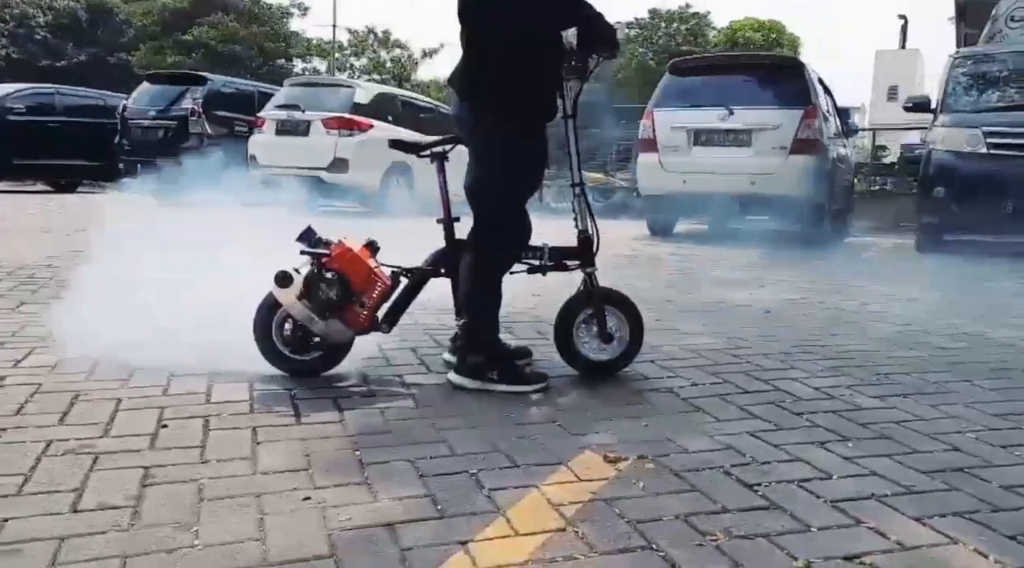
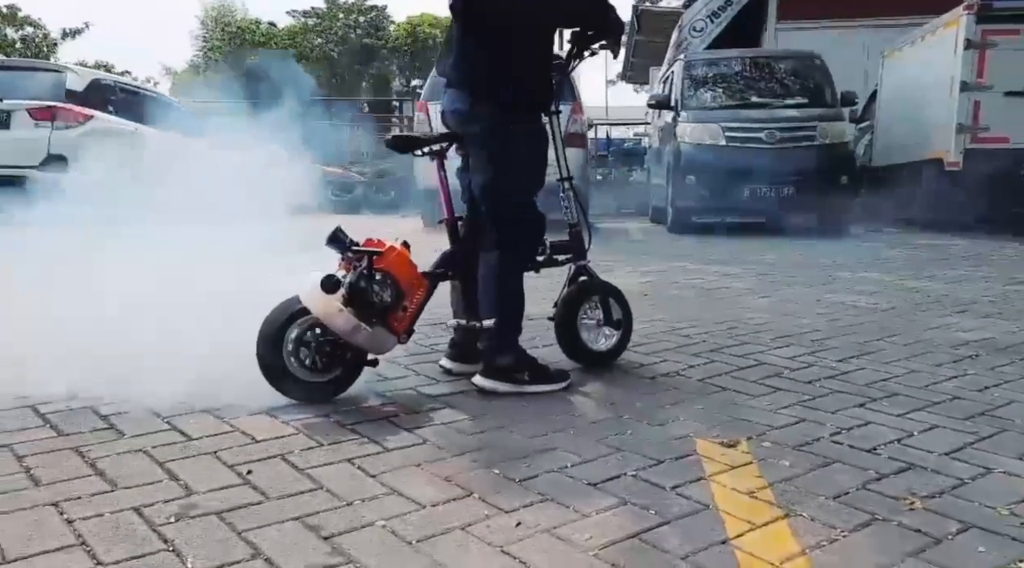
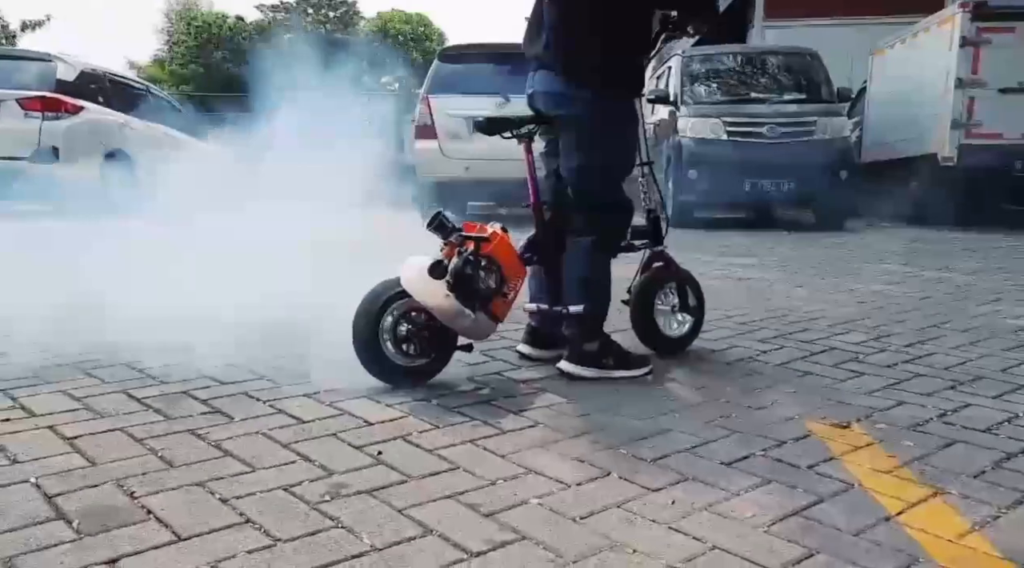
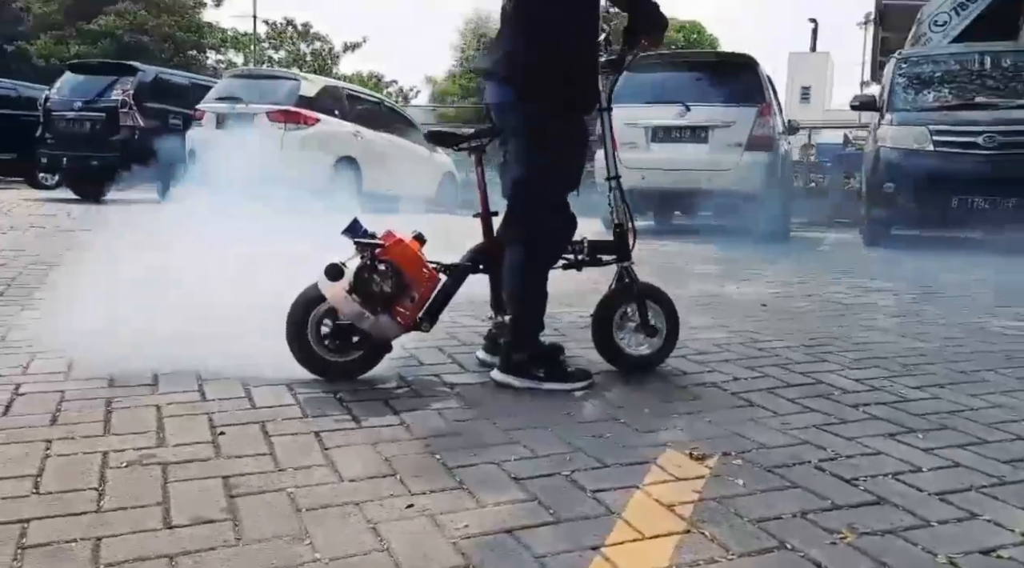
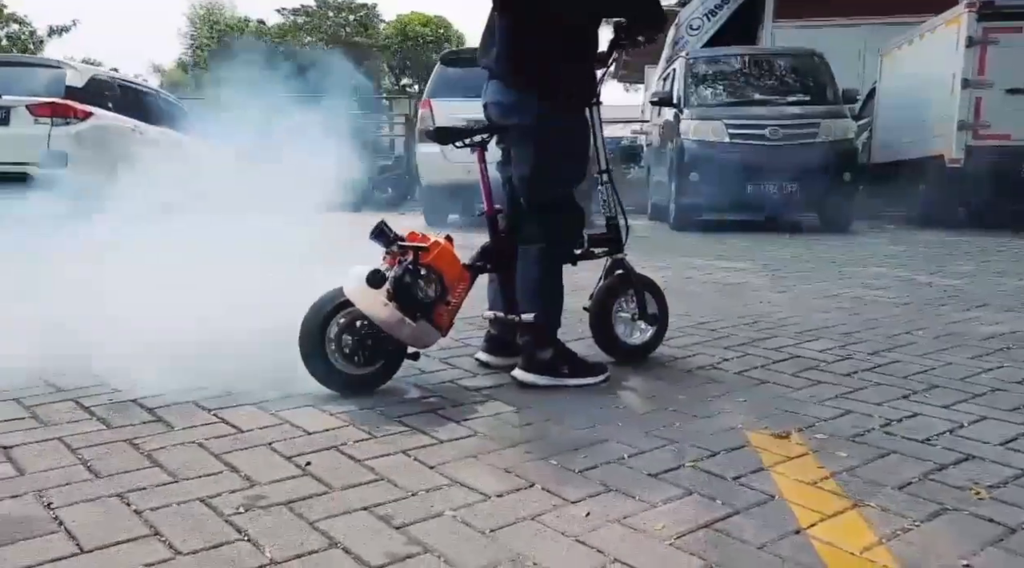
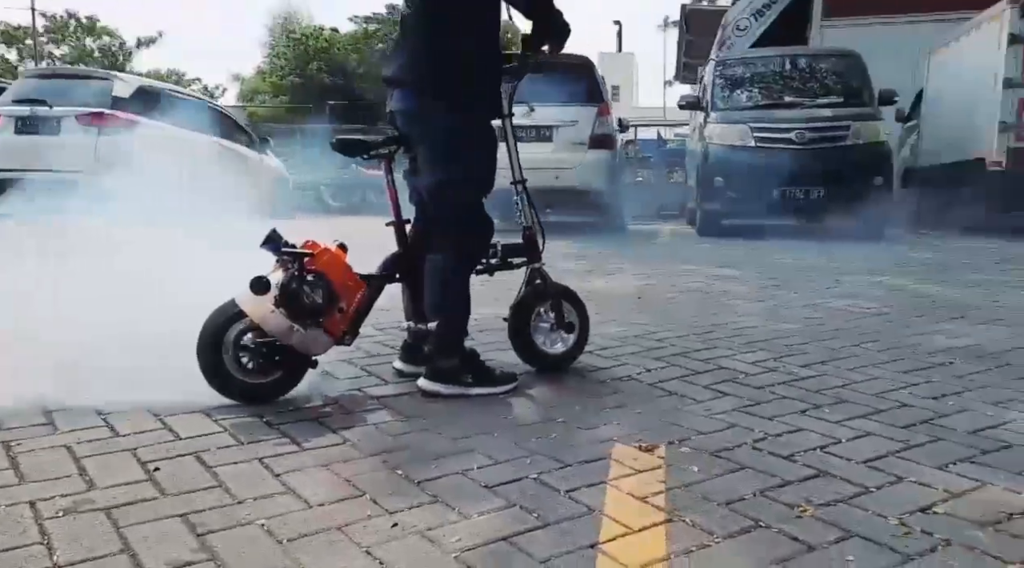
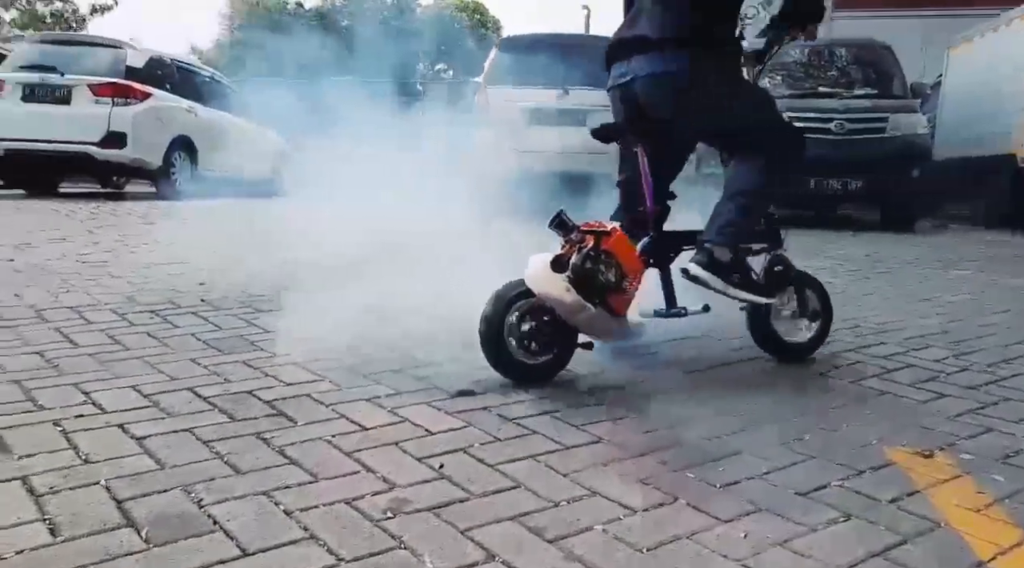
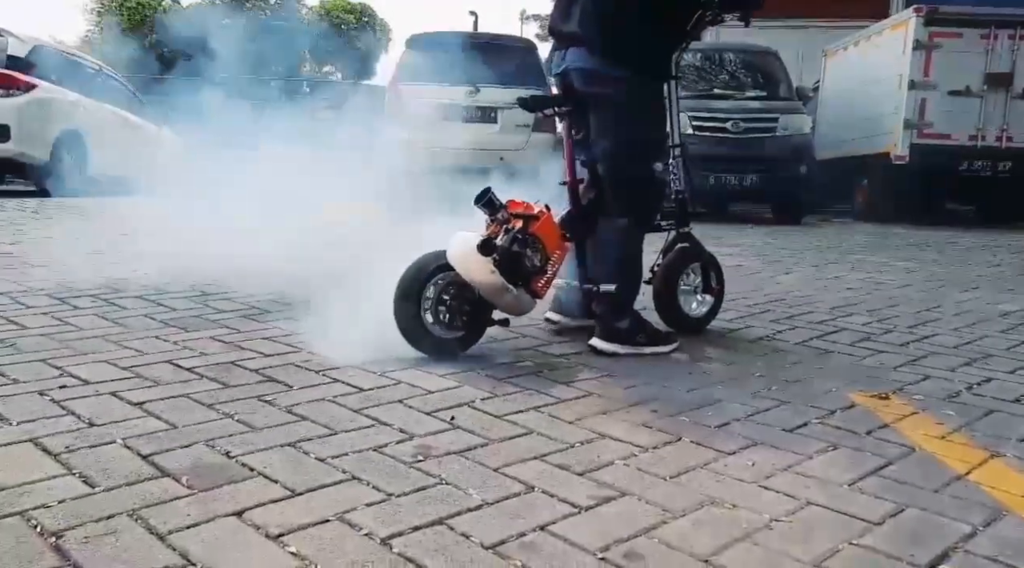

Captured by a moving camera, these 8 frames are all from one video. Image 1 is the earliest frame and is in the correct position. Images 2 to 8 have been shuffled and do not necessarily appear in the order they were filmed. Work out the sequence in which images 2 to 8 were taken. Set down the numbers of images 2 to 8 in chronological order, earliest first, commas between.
4, 6, 2, 5, 3, 8, 7
